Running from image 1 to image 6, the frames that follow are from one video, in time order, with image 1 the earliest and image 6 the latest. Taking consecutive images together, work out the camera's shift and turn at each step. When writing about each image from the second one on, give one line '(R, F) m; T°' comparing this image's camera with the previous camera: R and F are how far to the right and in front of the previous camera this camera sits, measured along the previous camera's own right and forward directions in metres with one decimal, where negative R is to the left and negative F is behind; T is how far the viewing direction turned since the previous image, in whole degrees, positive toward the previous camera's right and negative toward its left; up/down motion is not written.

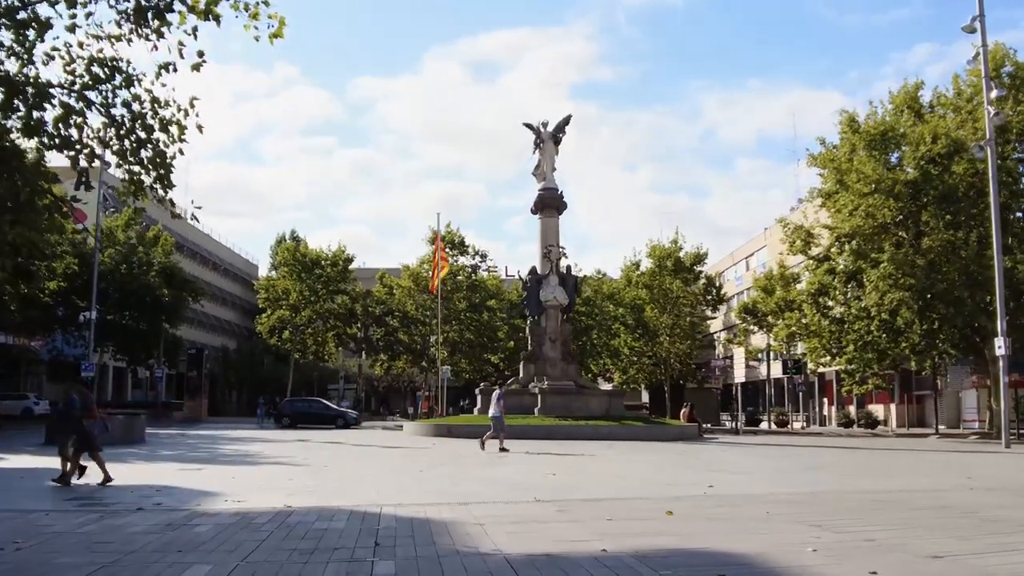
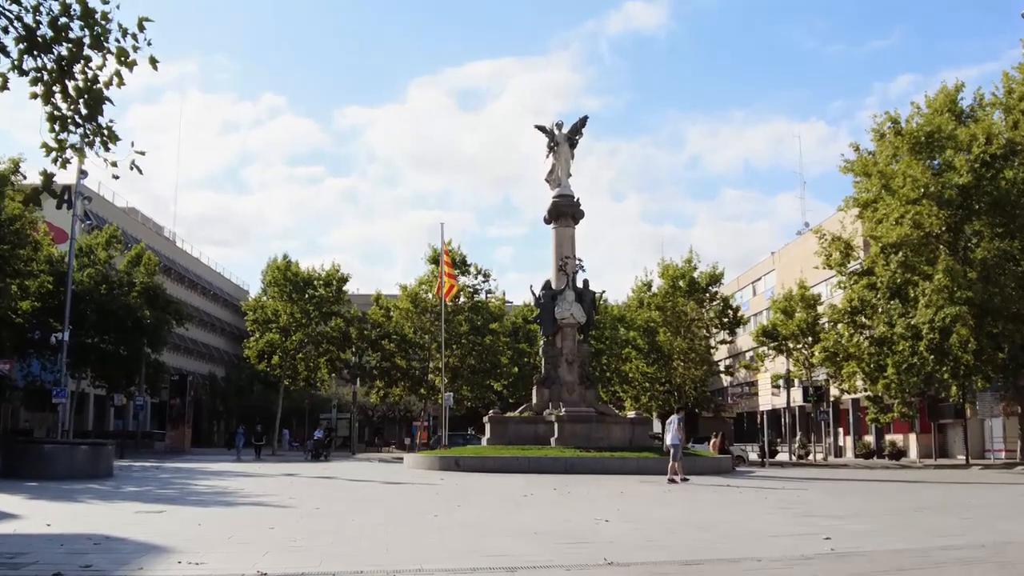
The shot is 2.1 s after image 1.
(-0.7, +3.3) m; 0°
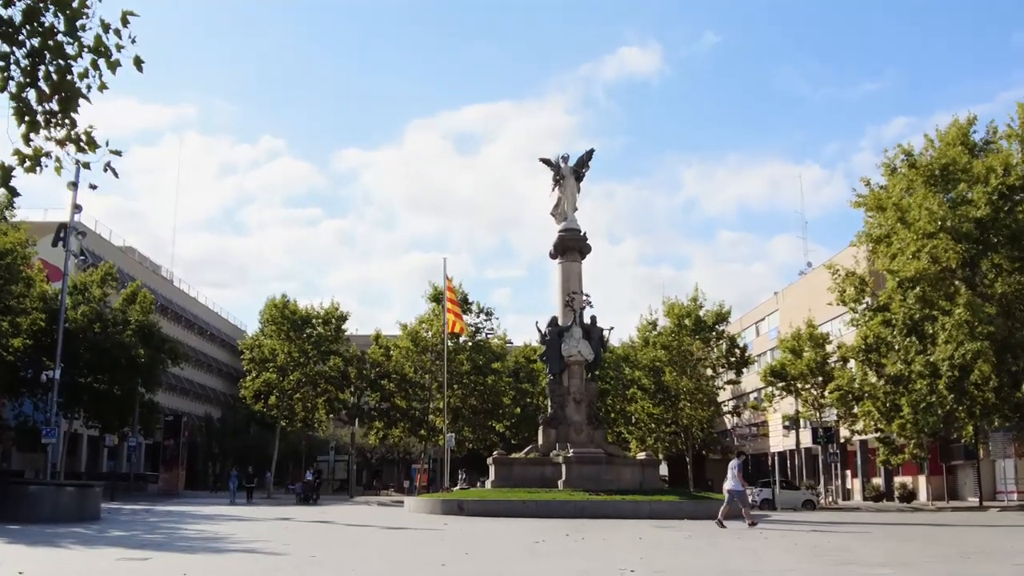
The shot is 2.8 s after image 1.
(-0.2, +1.0) m; 0°
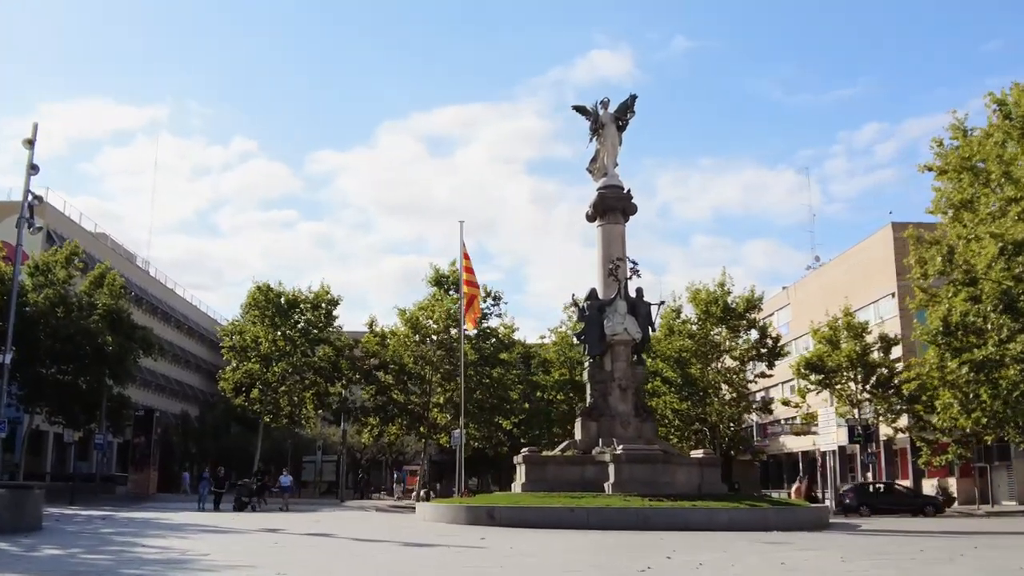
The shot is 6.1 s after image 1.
(-1.4, +5.0) m; +1°
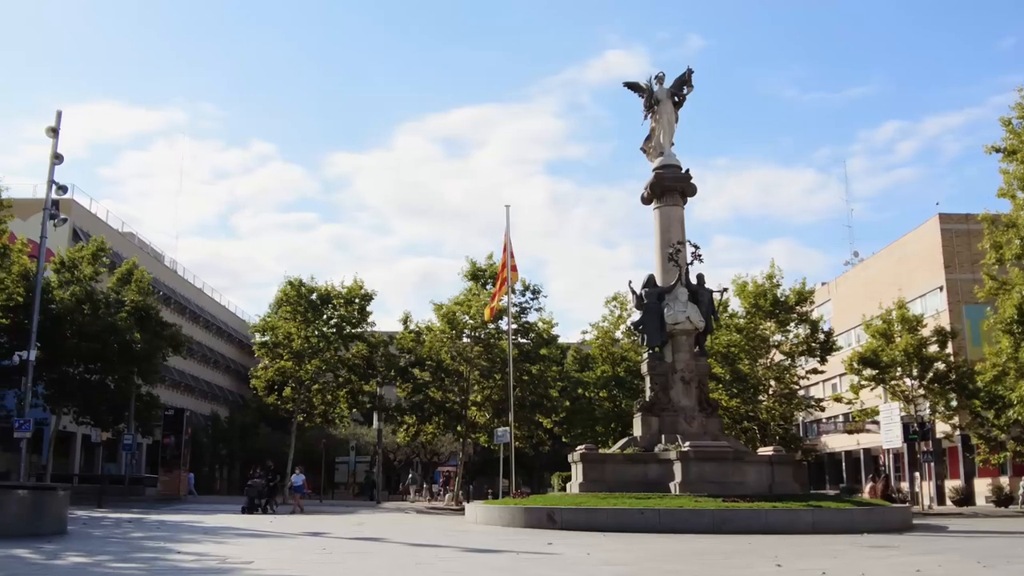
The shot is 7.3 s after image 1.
(-0.7, +1.7) m; -1°
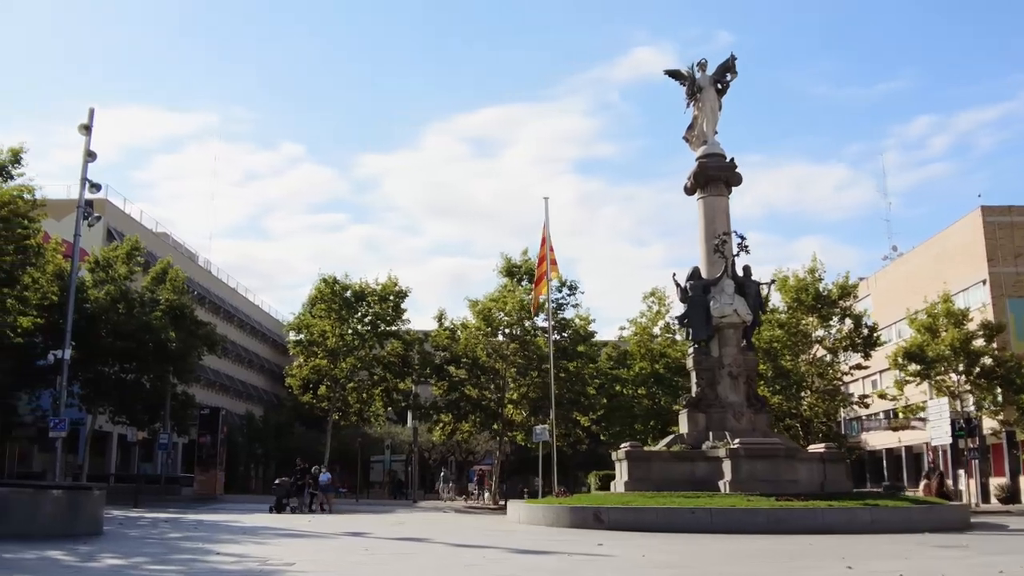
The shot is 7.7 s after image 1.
(-0.3, +0.6) m; -2°
